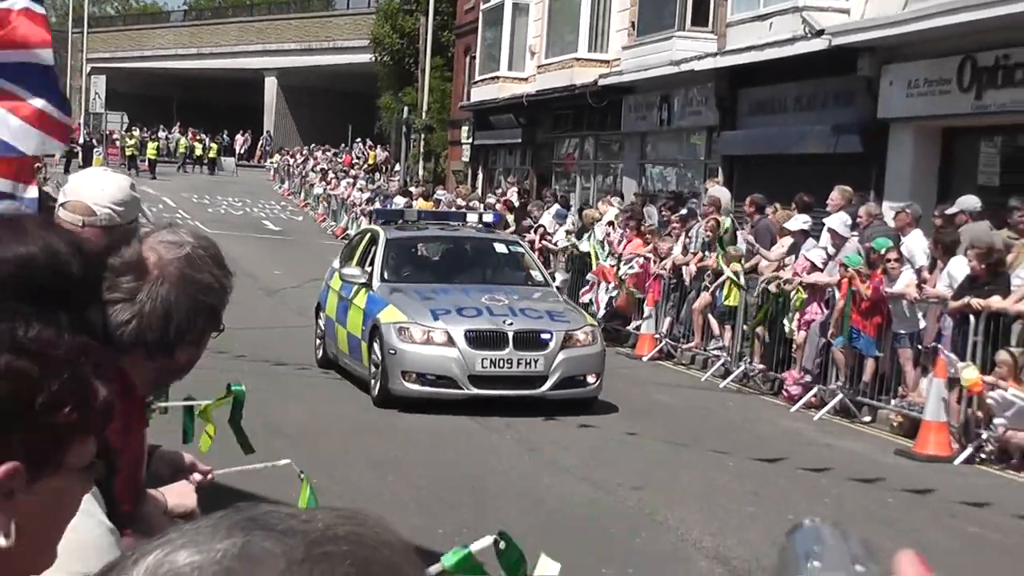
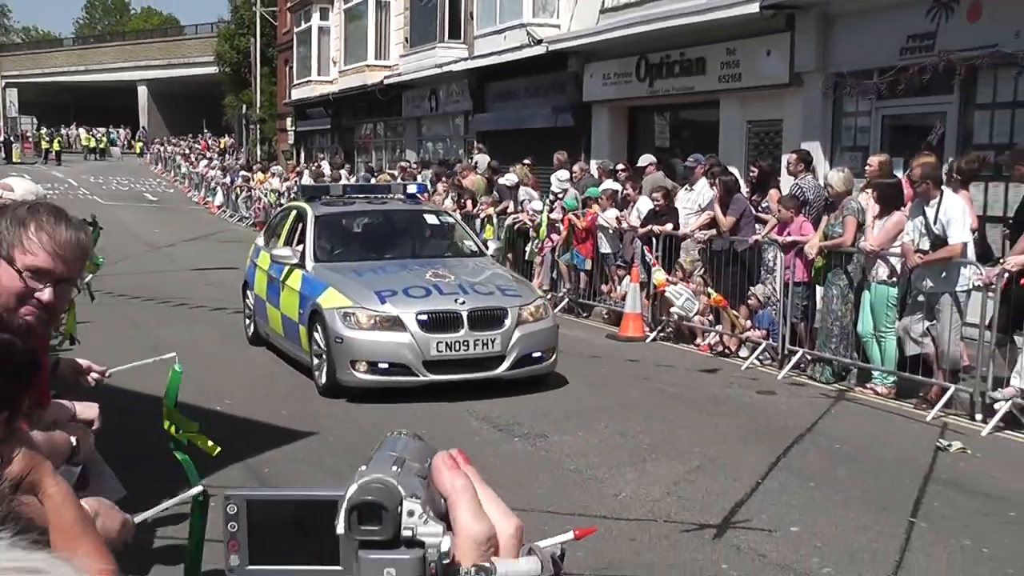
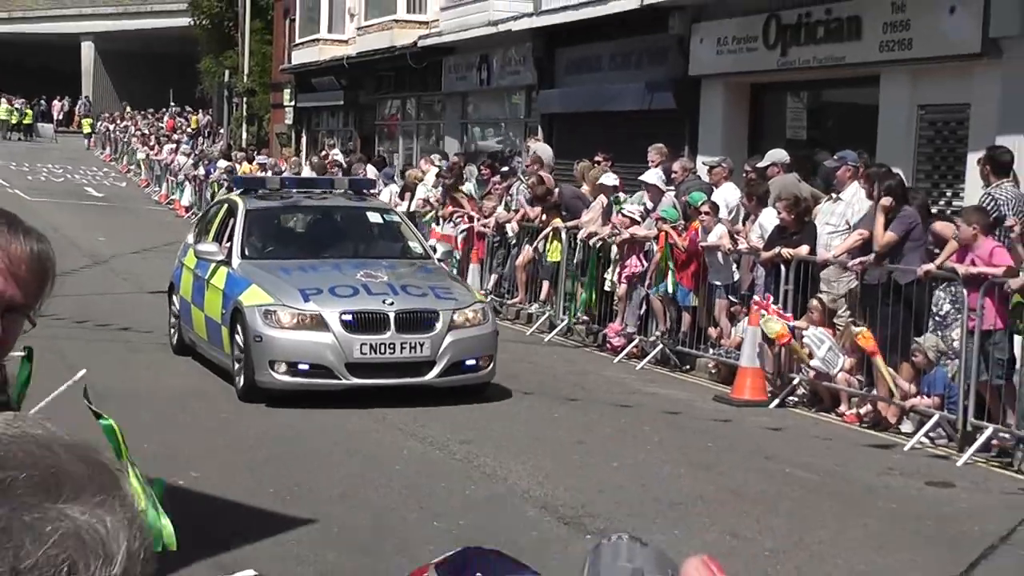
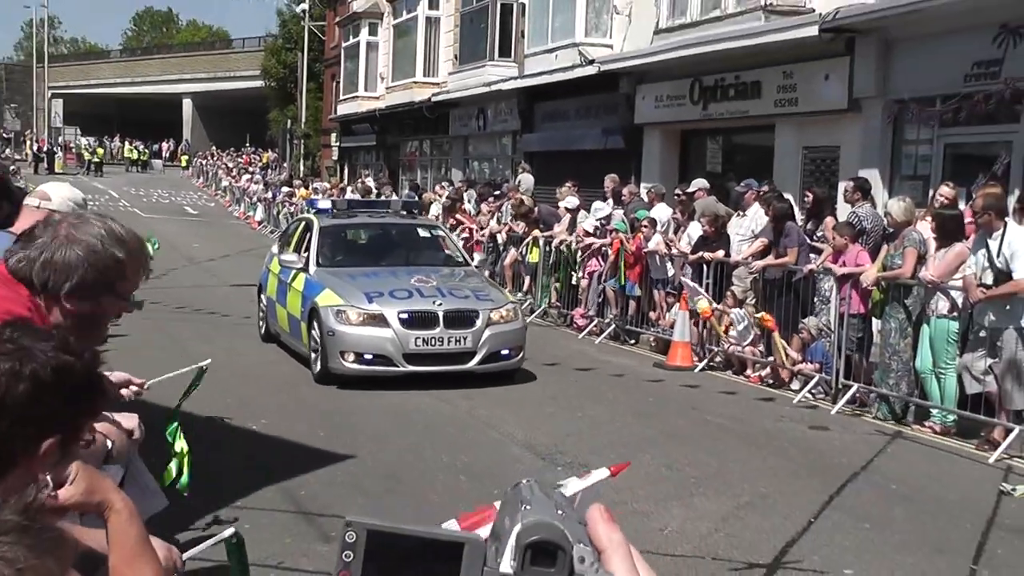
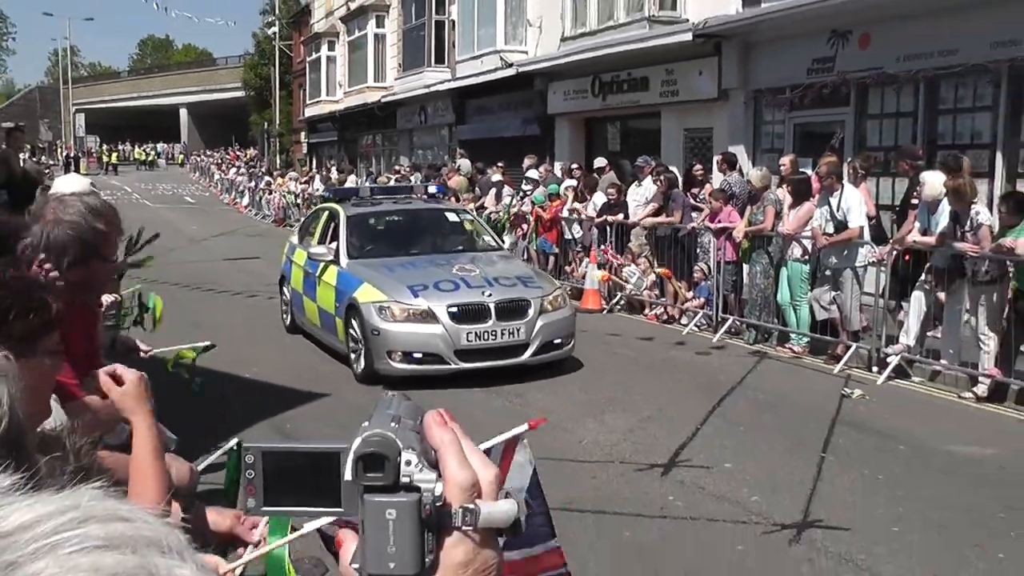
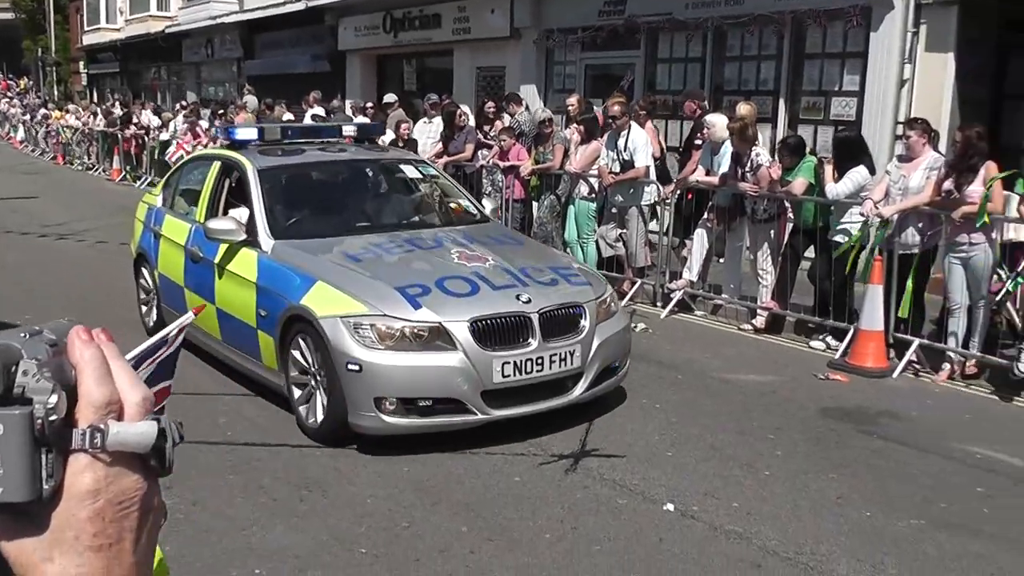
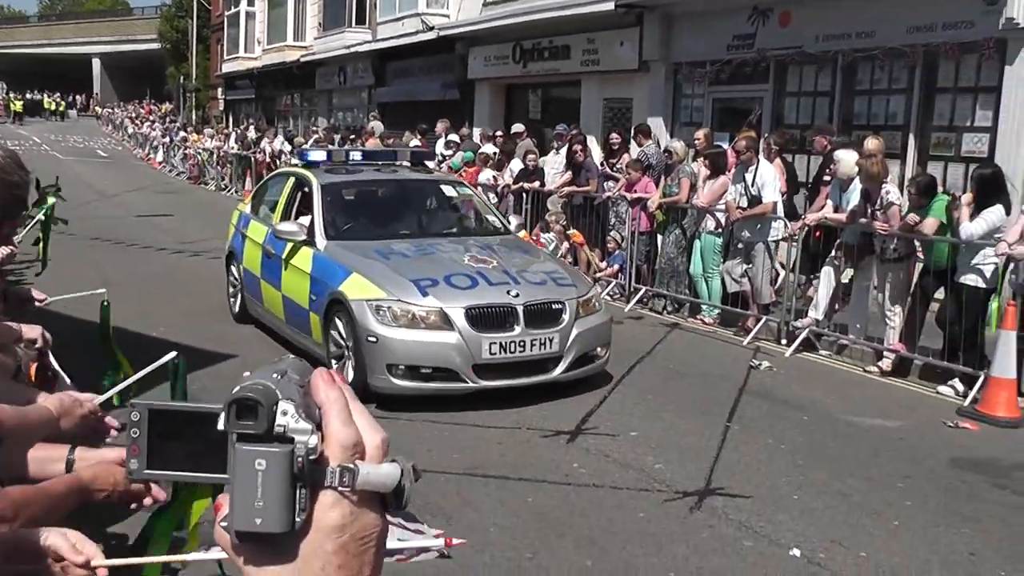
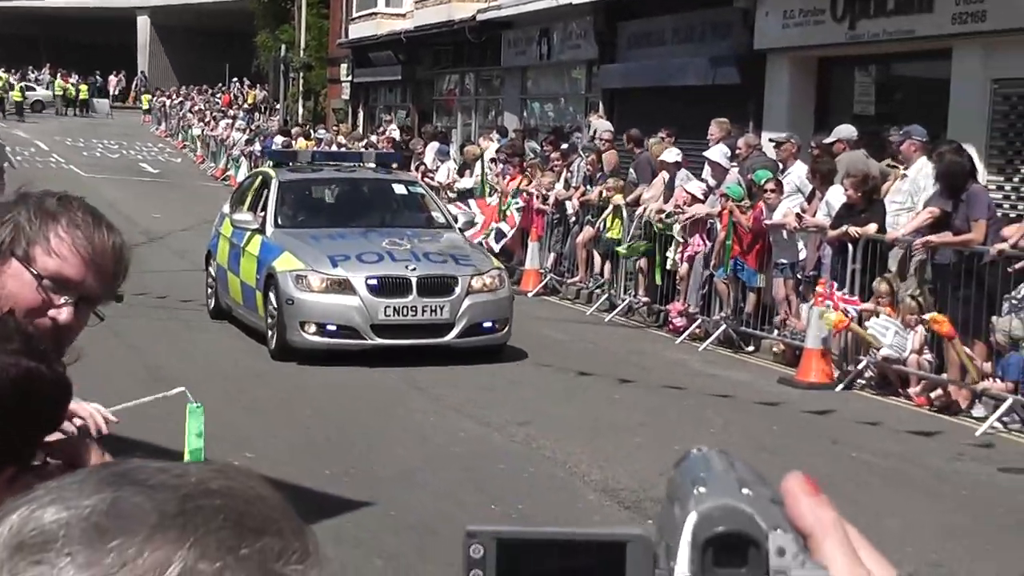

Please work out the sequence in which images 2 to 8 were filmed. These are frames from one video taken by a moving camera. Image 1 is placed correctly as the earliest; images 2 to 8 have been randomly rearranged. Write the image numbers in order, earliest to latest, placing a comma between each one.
8, 3, 4, 2, 5, 7, 6
